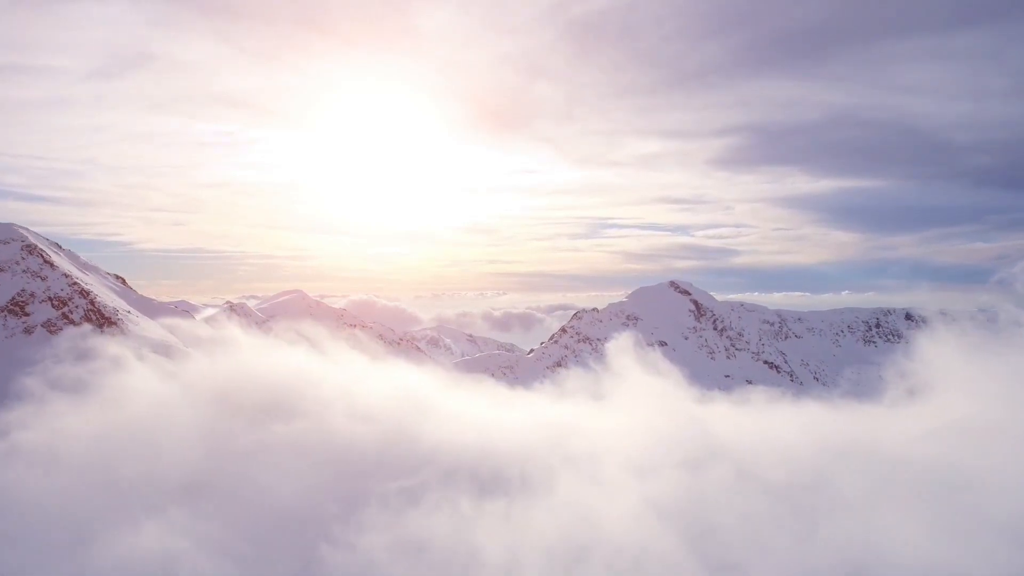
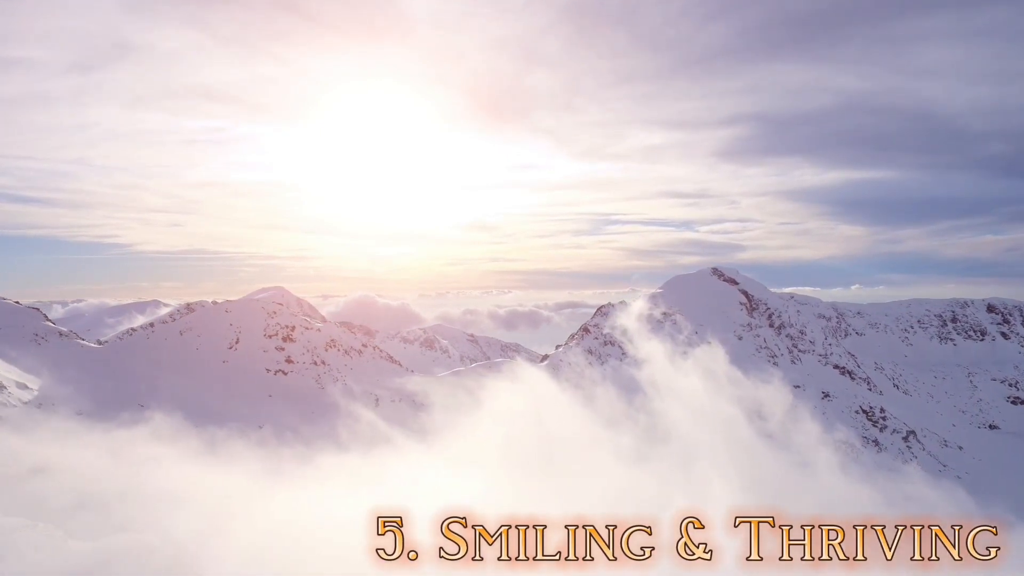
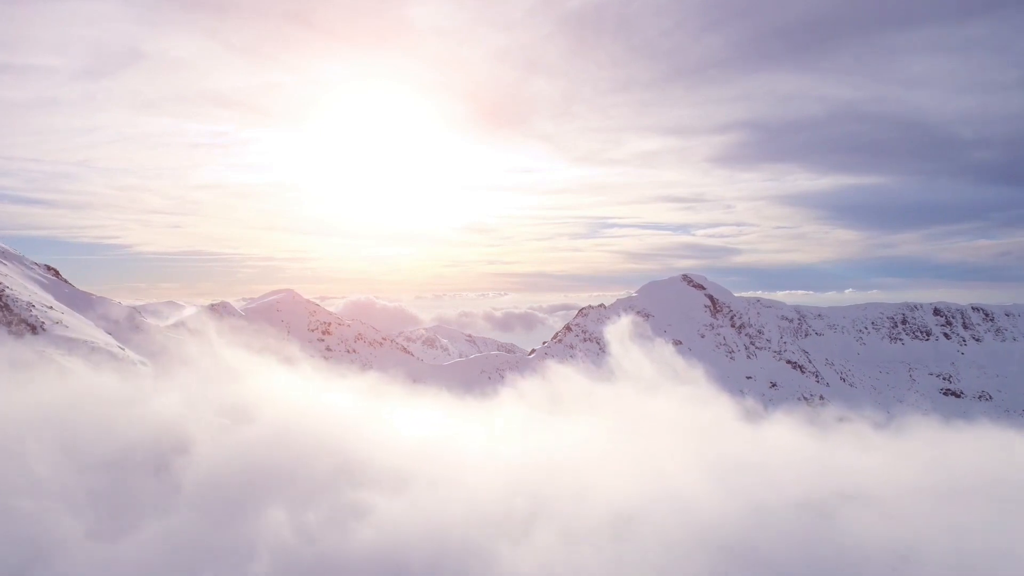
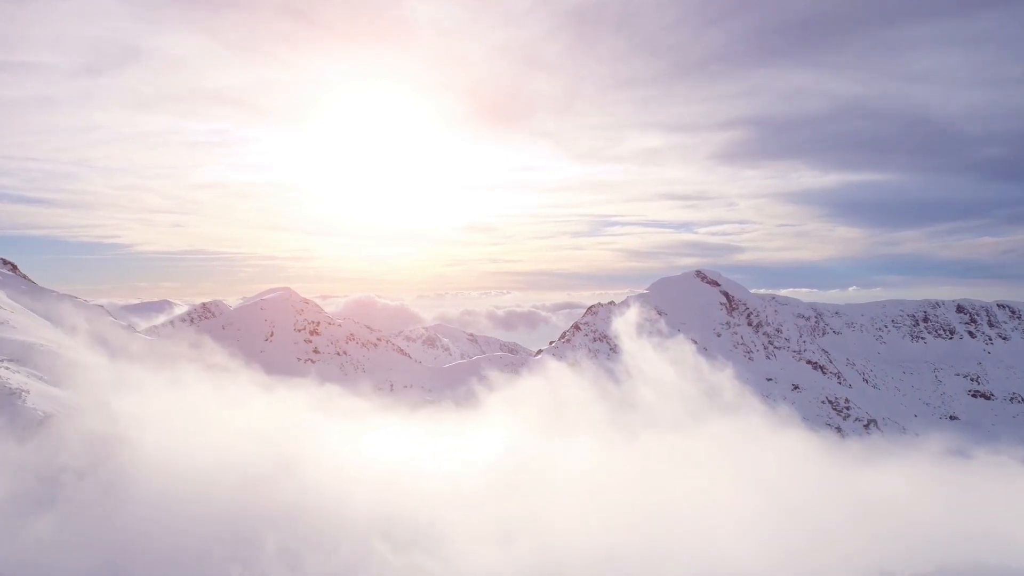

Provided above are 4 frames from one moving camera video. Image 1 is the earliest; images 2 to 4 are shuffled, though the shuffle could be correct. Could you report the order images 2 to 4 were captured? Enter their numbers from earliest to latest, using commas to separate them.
3, 4, 2
